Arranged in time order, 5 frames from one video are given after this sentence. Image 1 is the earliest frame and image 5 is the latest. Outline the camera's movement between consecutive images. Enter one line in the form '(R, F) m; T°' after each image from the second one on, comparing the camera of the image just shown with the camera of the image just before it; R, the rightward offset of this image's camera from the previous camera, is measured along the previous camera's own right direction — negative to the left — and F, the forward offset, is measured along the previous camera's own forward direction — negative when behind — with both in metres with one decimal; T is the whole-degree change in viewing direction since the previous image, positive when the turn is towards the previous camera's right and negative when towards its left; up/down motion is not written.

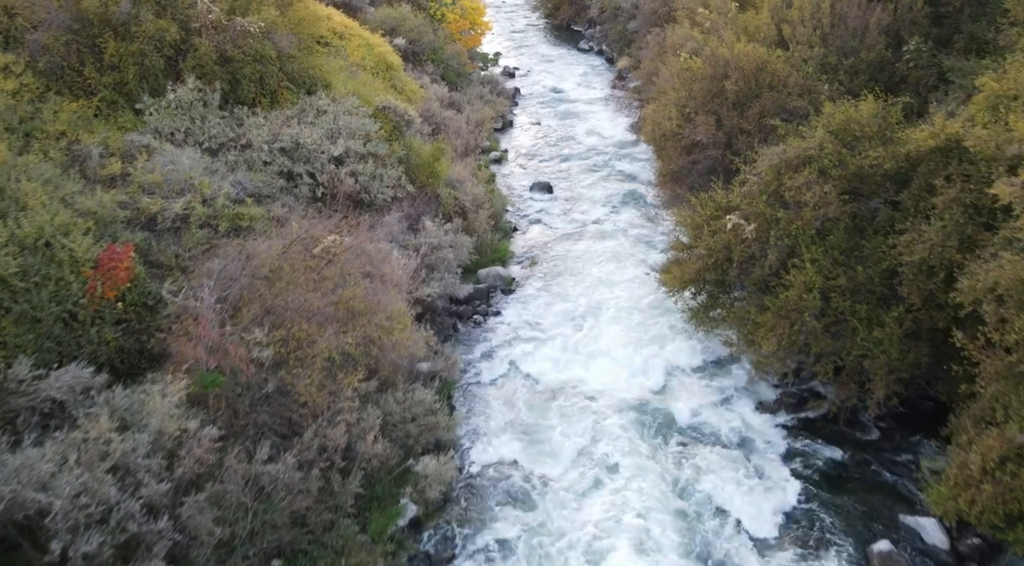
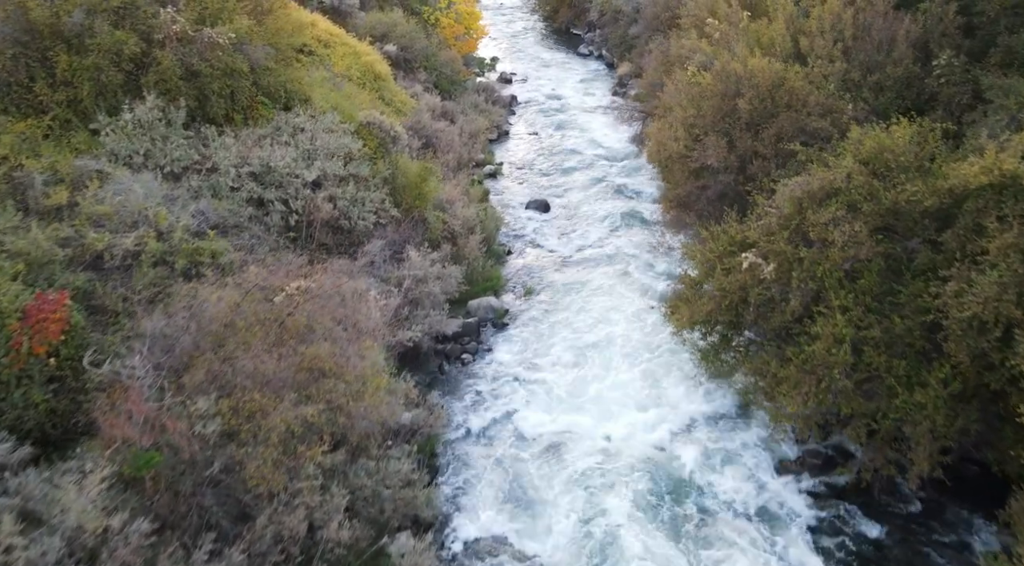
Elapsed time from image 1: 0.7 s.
(+0.1, +1.5) m; 0°
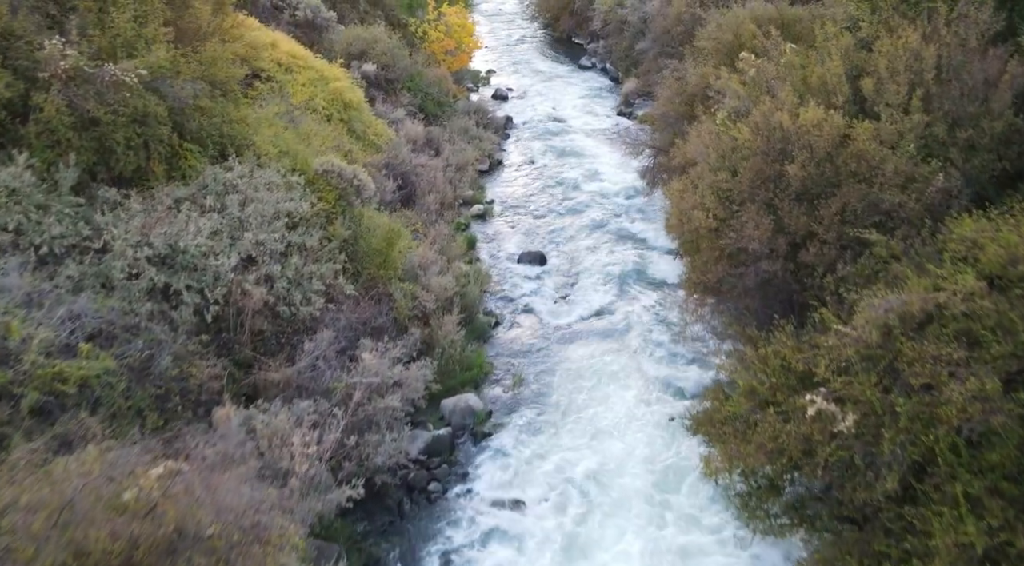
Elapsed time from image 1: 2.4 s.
(+0.3, +3.6) m; 0°
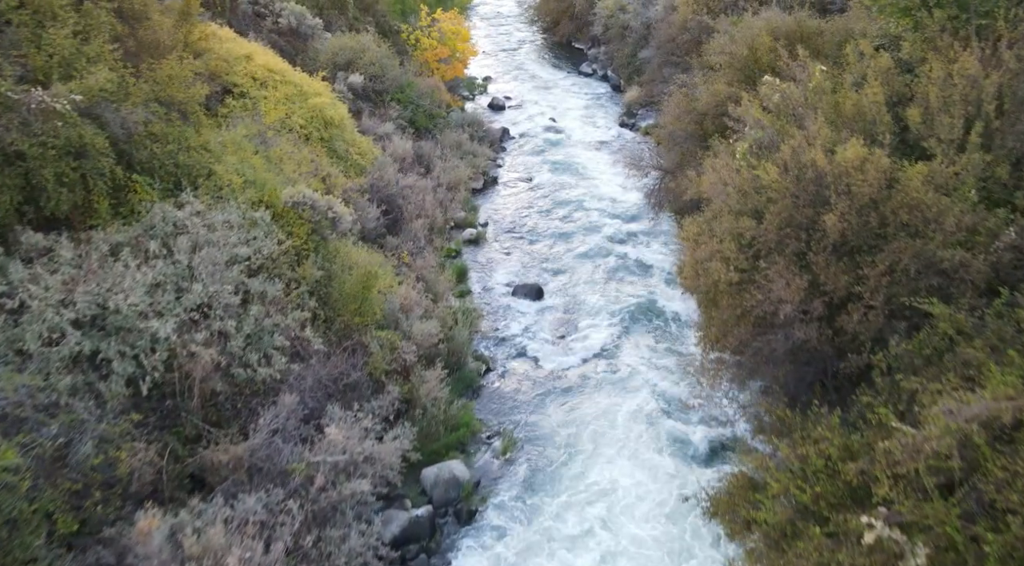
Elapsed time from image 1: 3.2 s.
(+0.1, +1.8) m; 0°
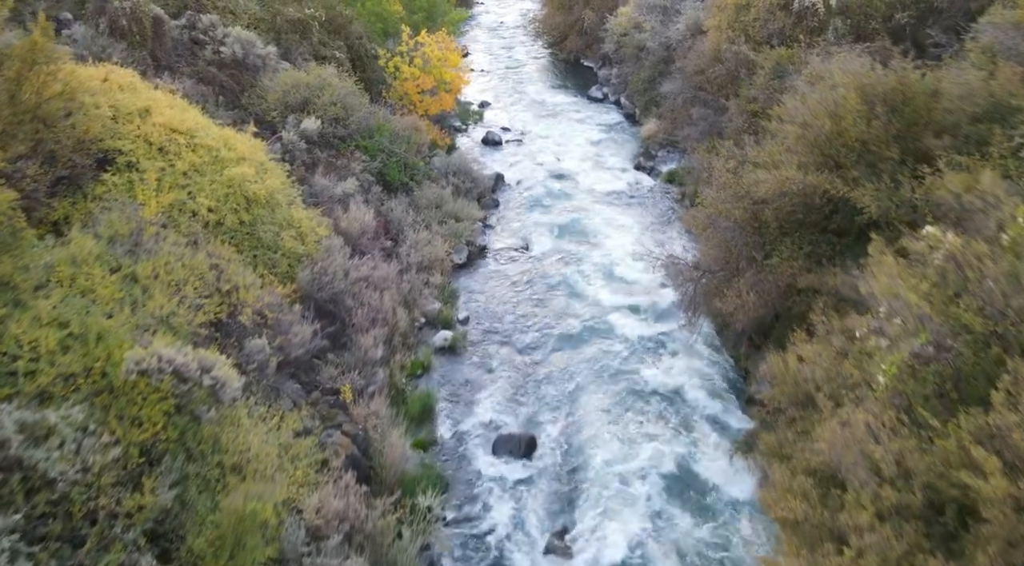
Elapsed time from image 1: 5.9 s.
(+0.4, +5.5) m; 0°
